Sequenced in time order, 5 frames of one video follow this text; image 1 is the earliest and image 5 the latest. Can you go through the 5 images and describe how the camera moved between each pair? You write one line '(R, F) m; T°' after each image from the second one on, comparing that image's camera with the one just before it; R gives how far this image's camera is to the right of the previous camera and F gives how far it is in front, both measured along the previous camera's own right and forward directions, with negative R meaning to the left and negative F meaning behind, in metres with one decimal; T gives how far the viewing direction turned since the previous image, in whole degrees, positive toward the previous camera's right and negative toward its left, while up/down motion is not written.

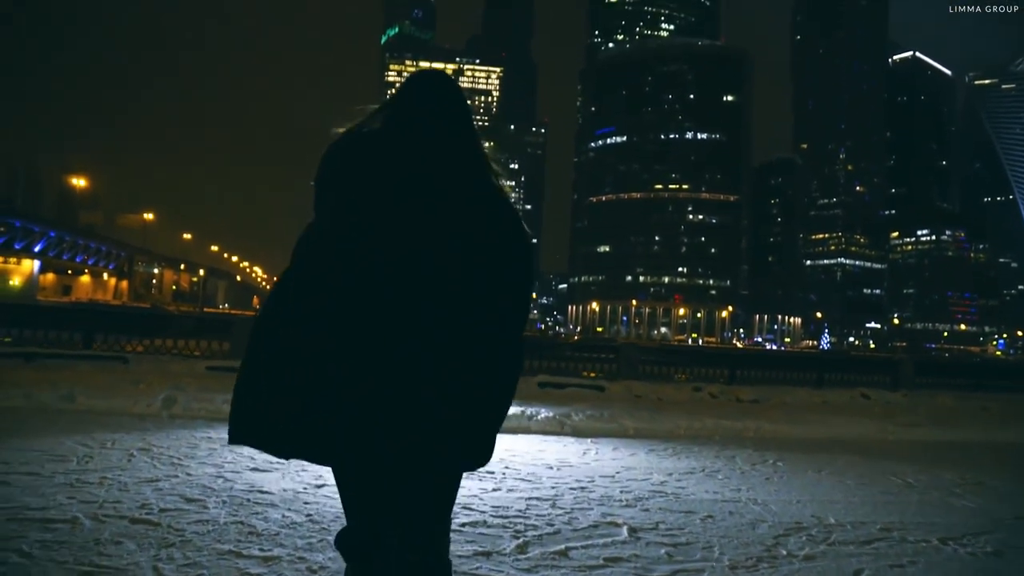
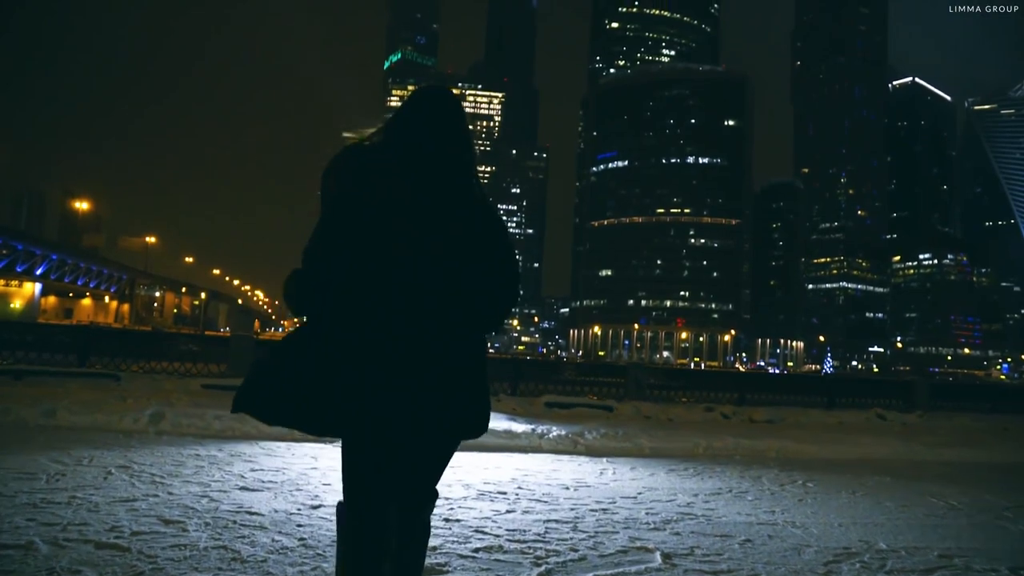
(-0.1, +0.5) m; 0°
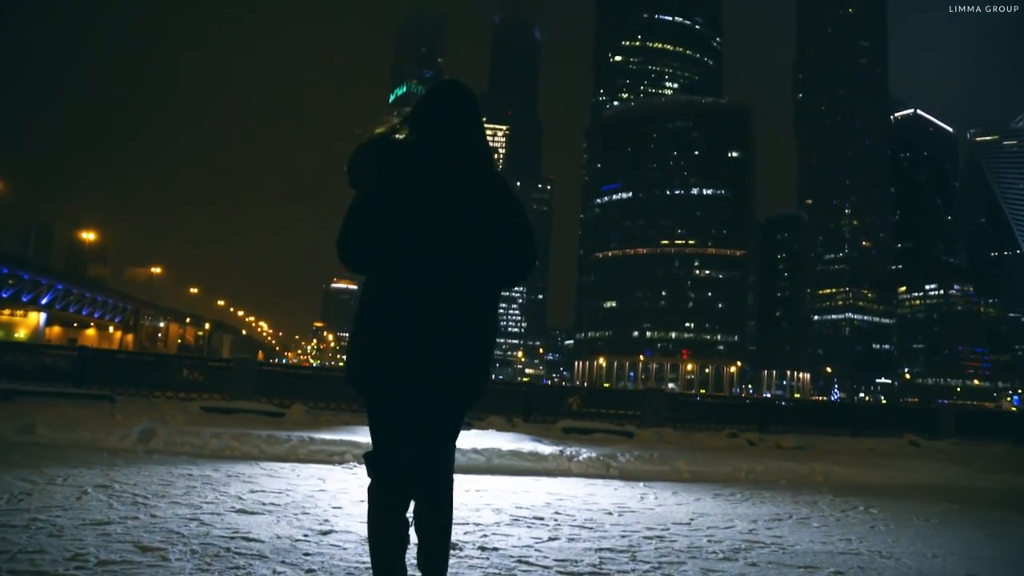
(-0.2, +0.7) m; 0°
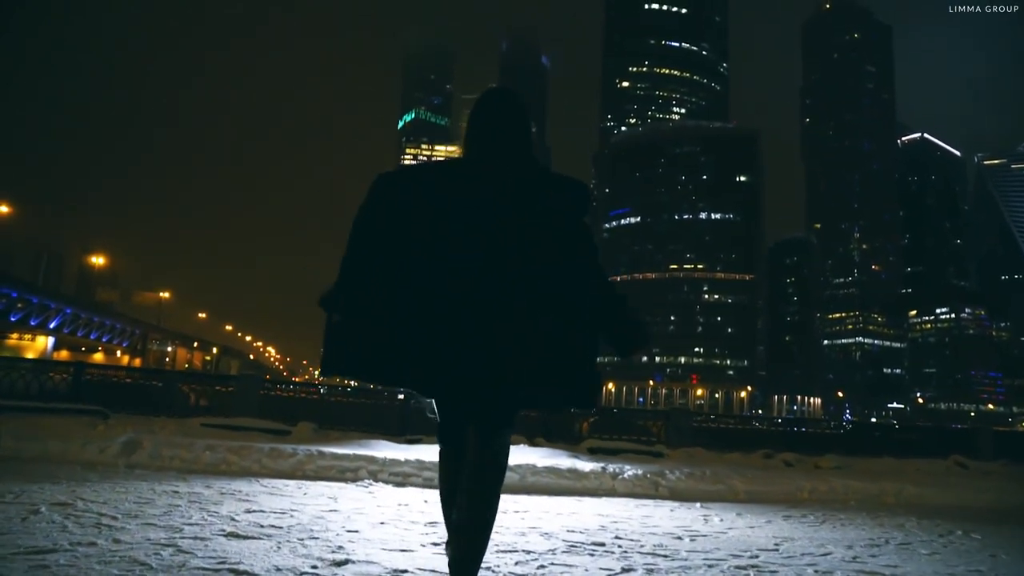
(-0.2, +0.9) m; -1°
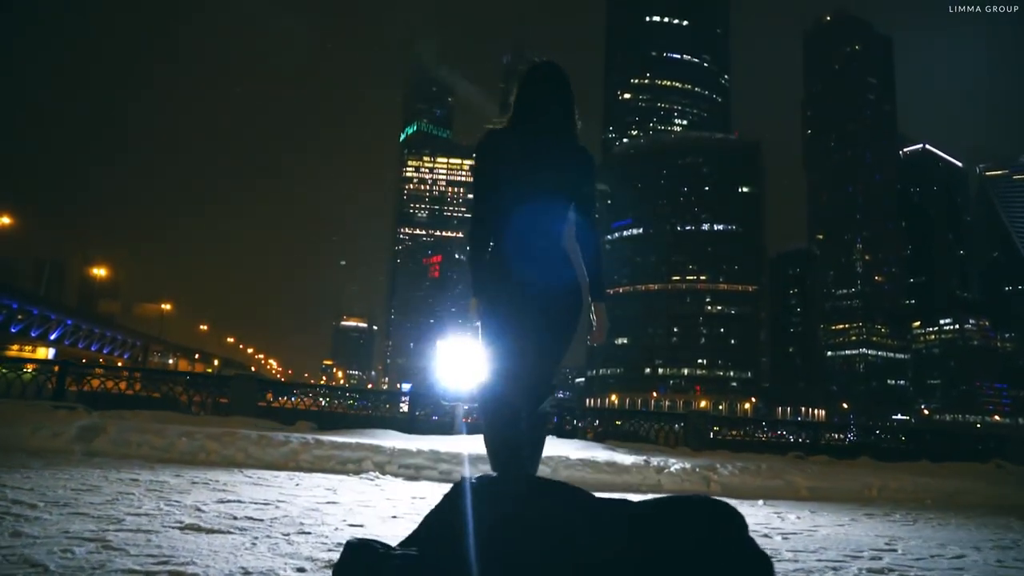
(-0.2, +0.9) m; 0°
